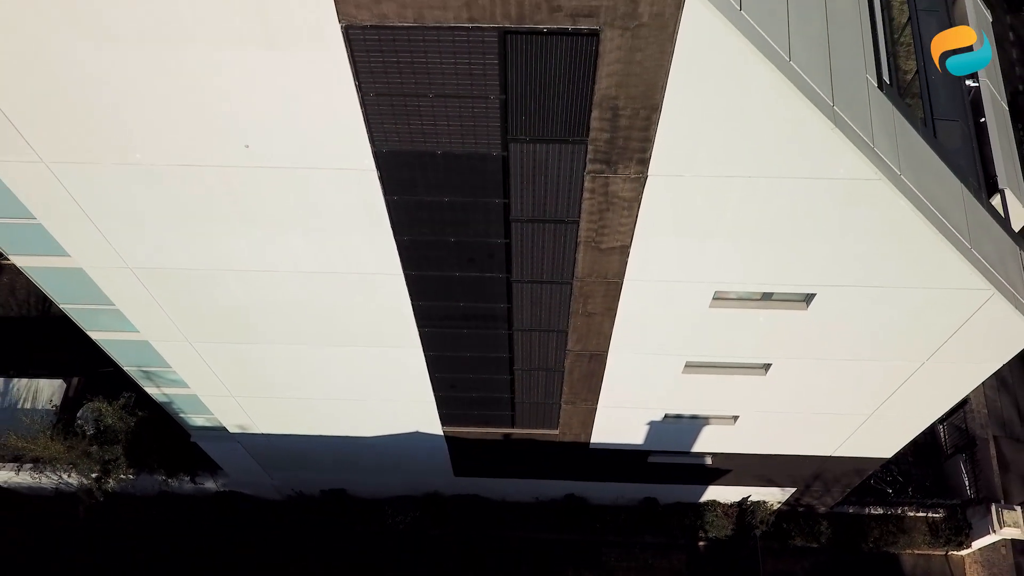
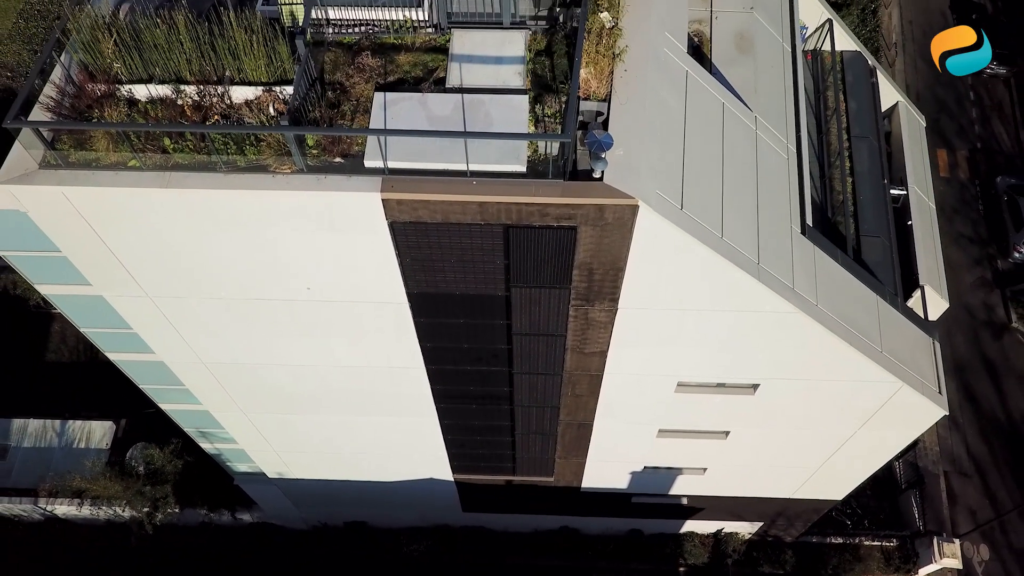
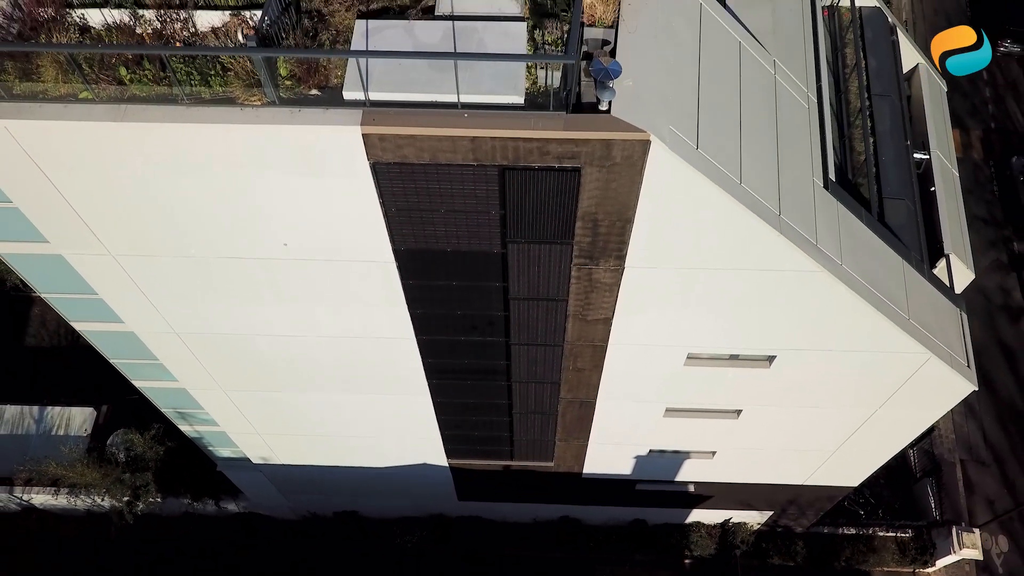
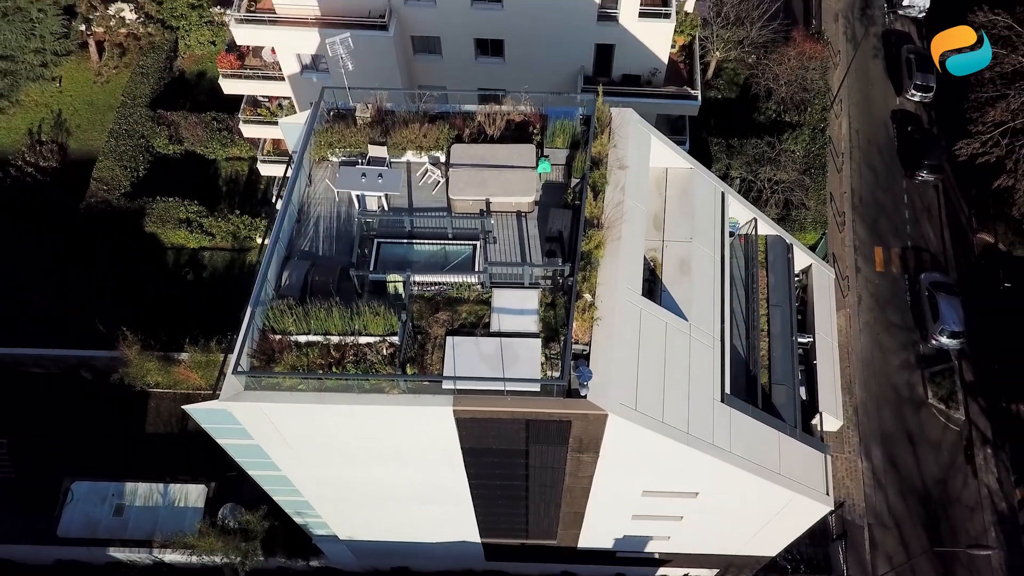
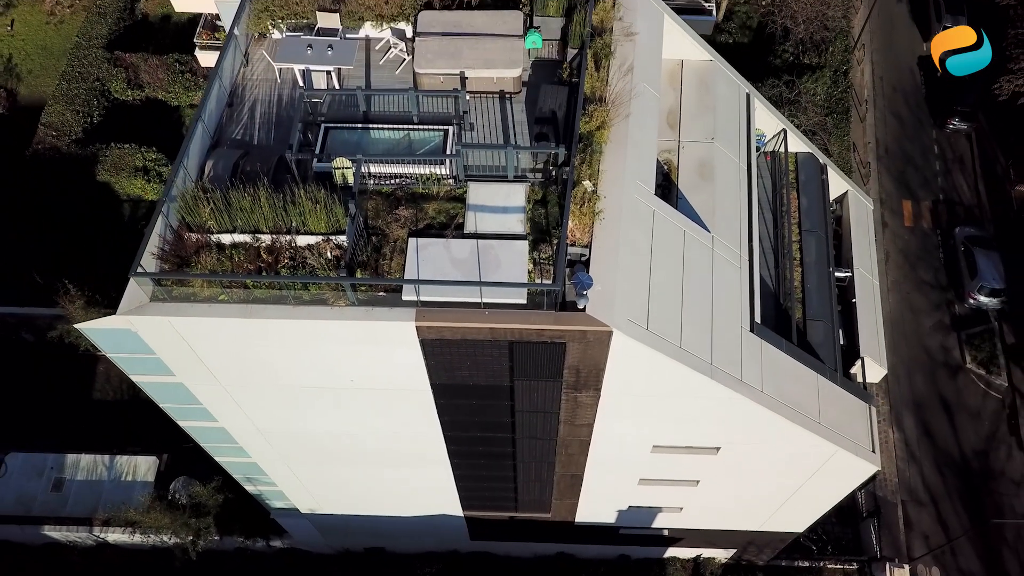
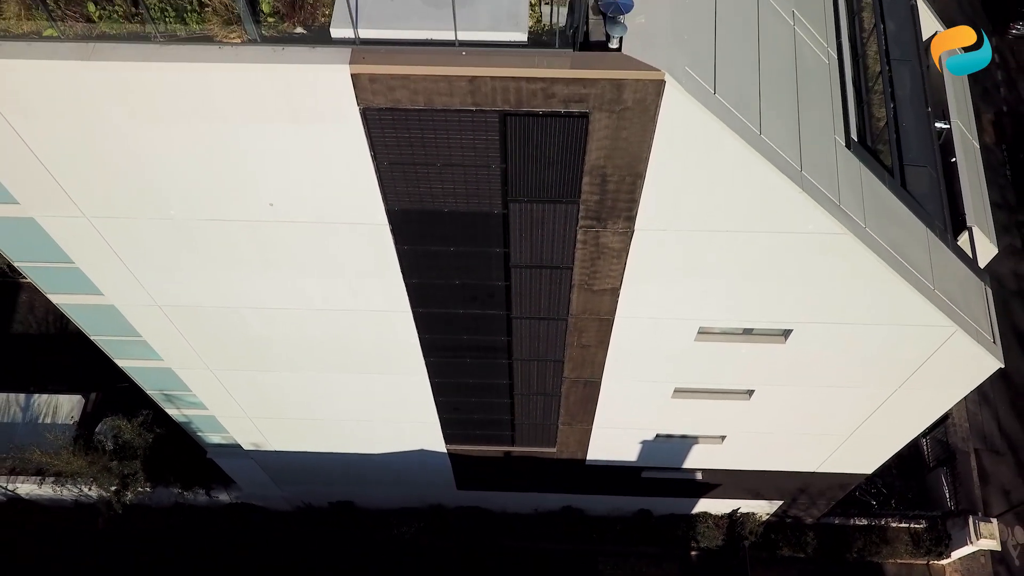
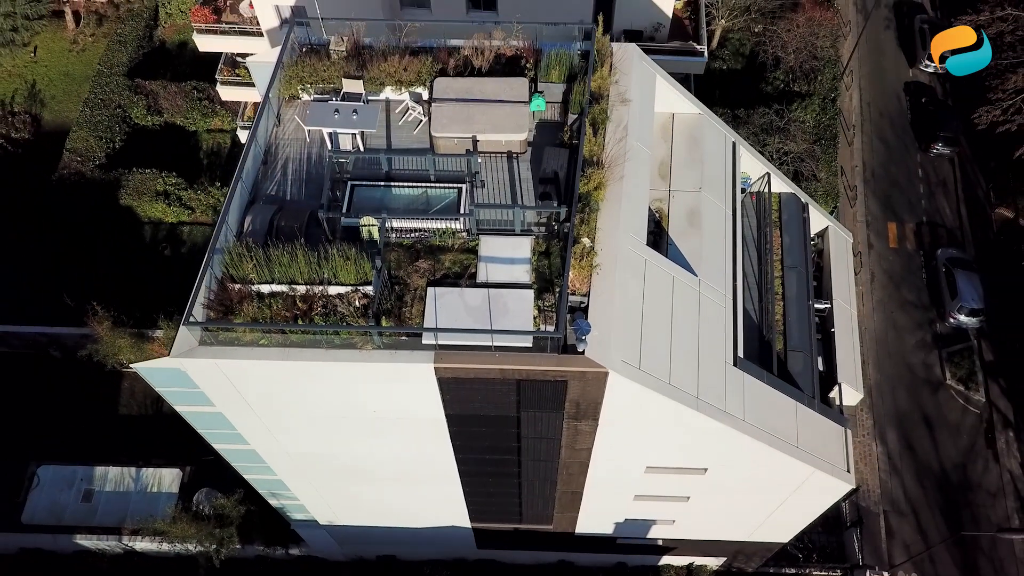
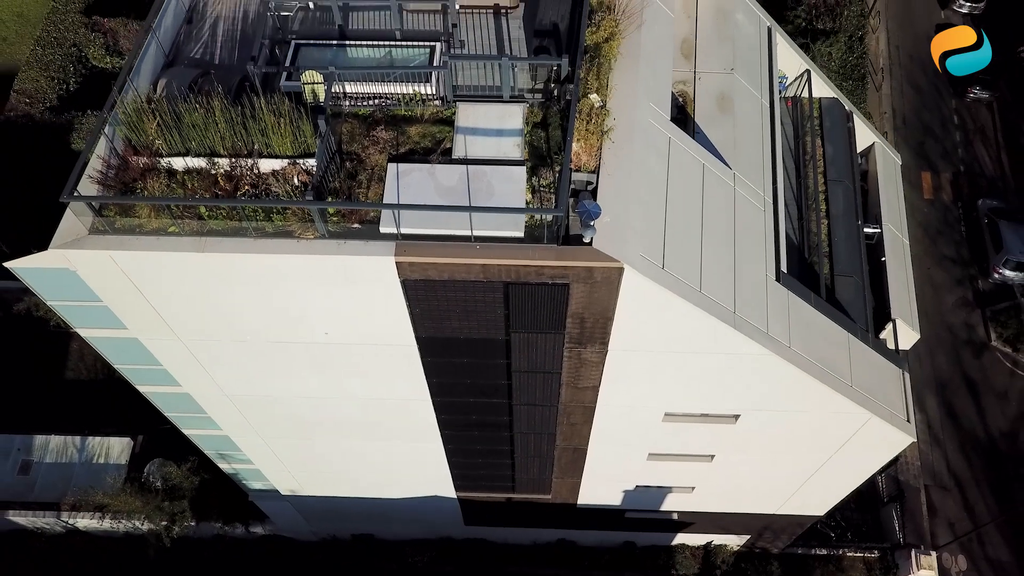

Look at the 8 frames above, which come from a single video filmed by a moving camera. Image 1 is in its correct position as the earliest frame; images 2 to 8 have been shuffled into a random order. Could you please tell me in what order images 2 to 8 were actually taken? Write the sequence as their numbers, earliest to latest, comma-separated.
6, 3, 2, 8, 5, 7, 4
